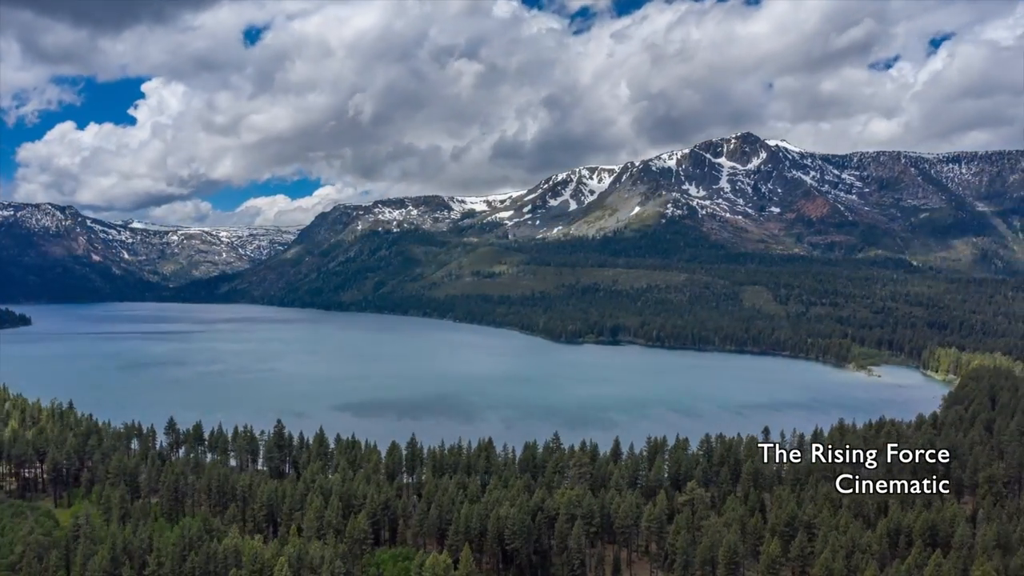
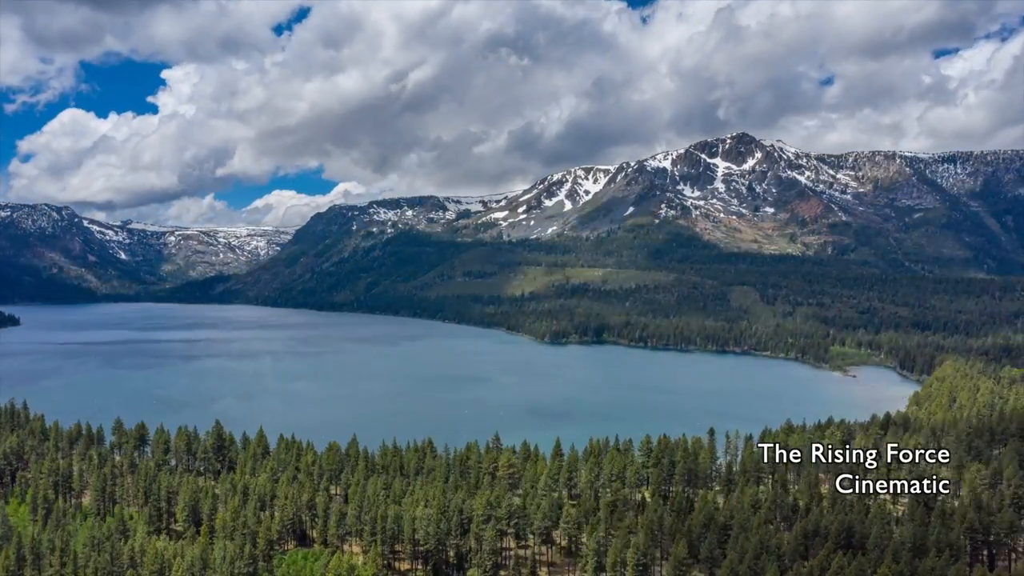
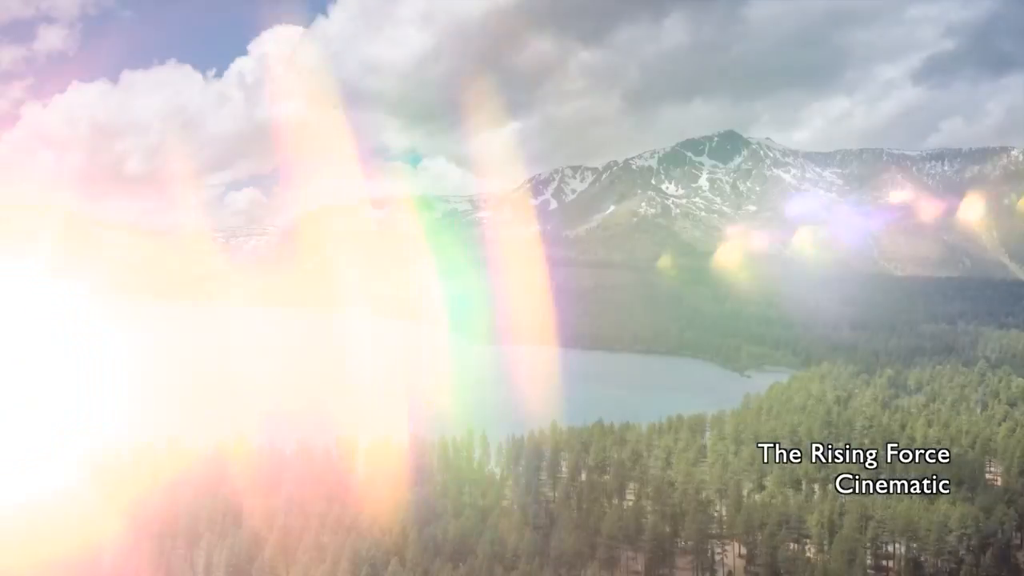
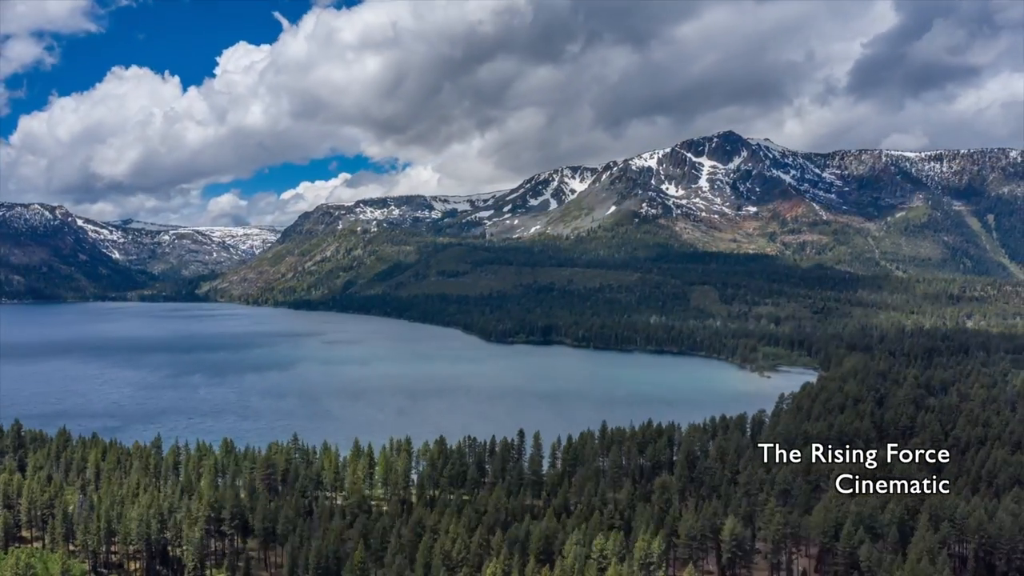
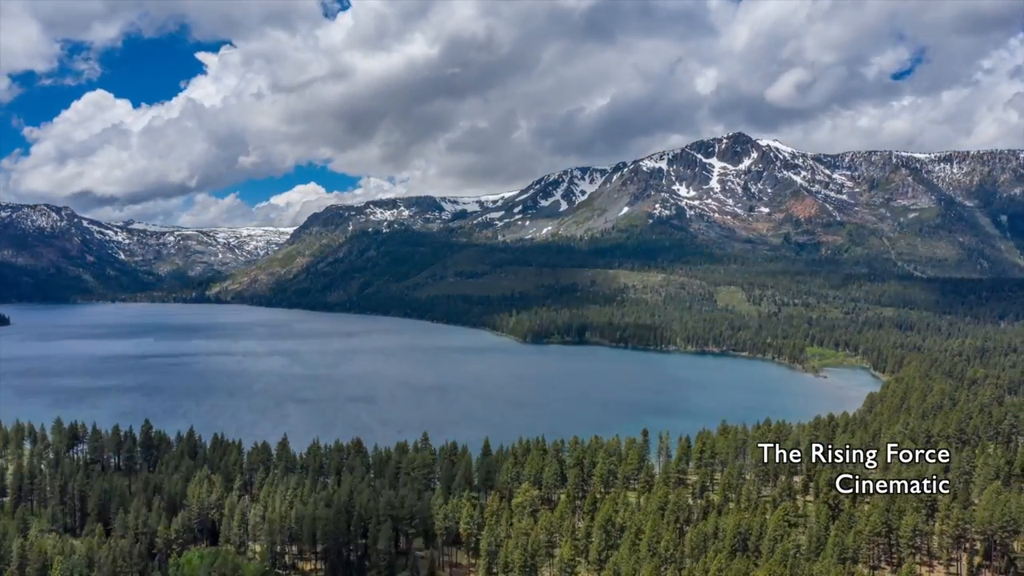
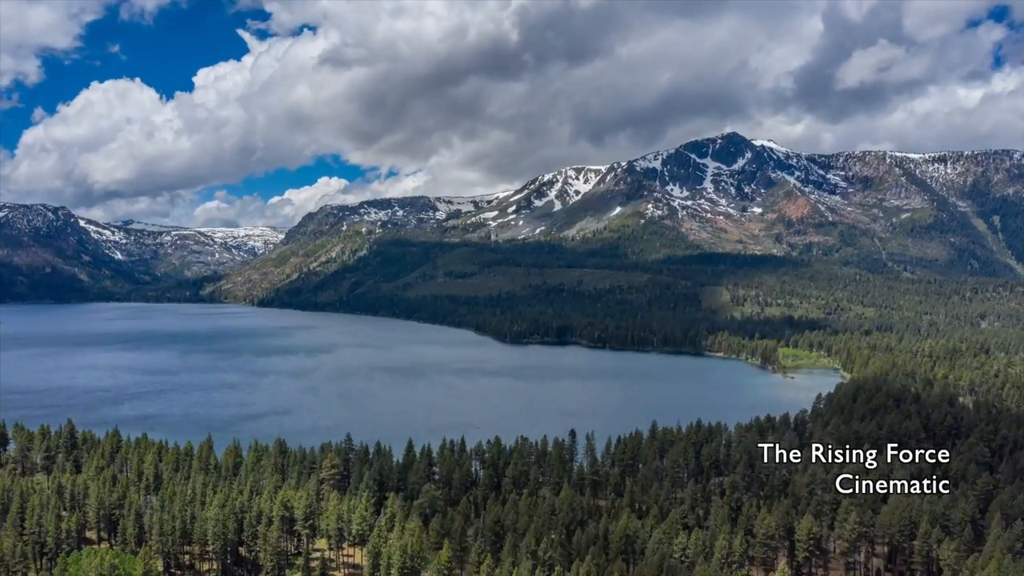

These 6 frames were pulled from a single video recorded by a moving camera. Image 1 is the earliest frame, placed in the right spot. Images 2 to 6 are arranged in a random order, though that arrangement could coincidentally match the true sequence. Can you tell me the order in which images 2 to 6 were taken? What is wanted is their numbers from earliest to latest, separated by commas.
2, 5, 6, 4, 3
